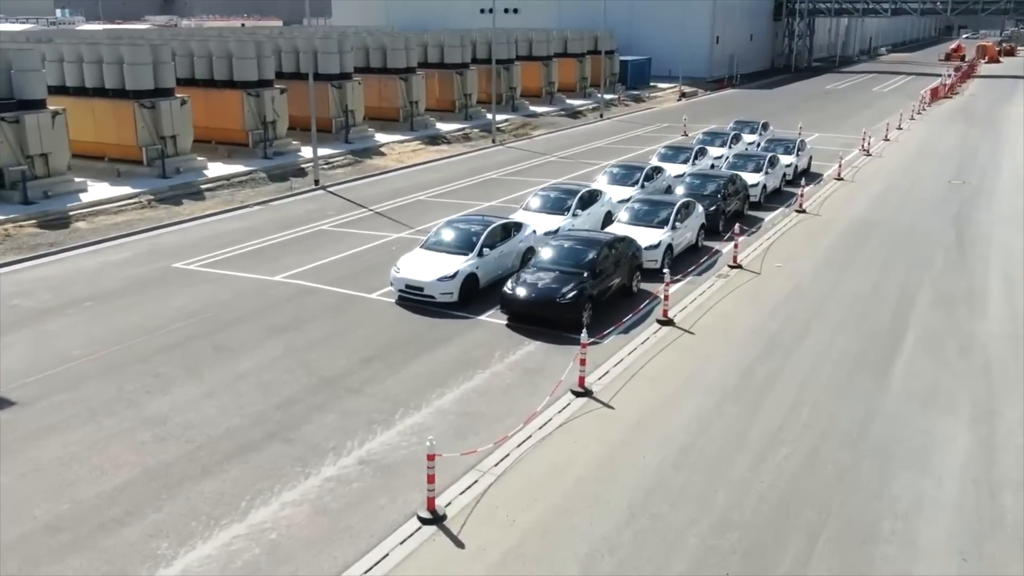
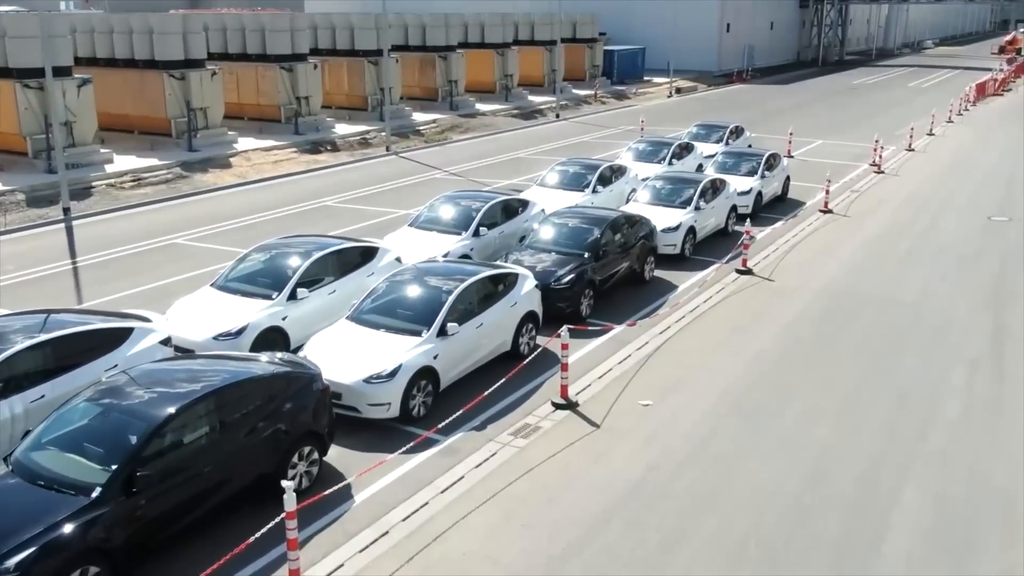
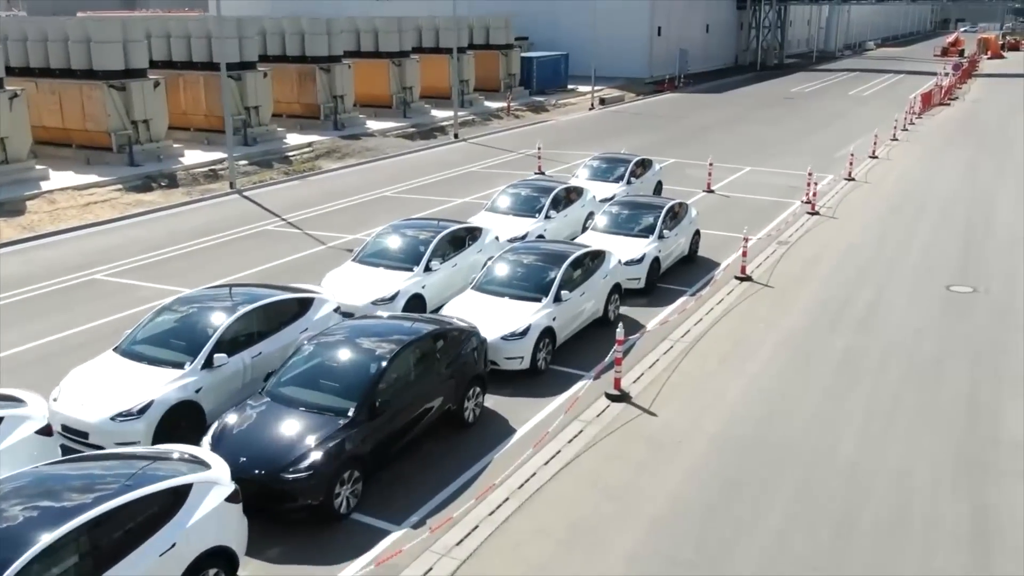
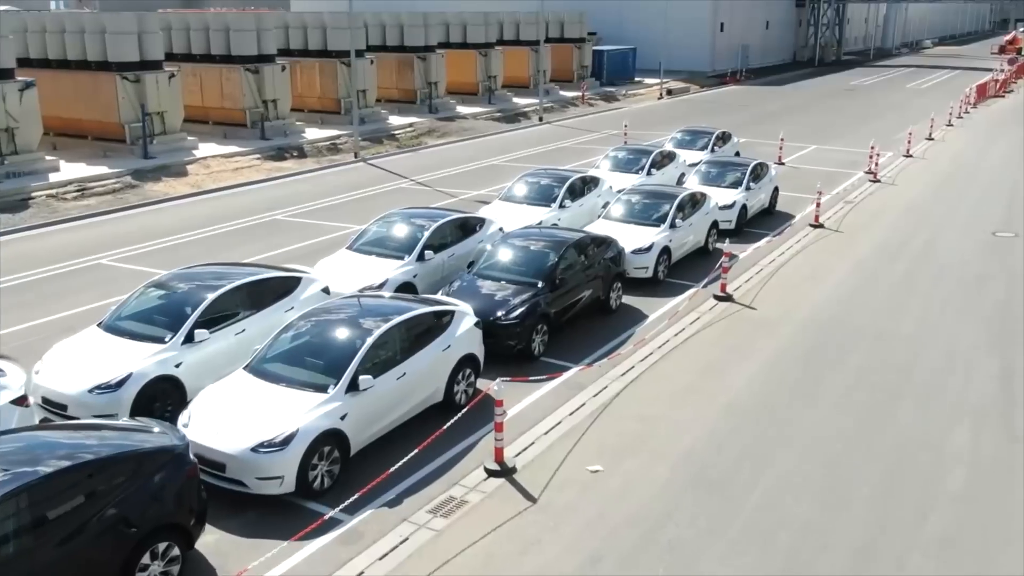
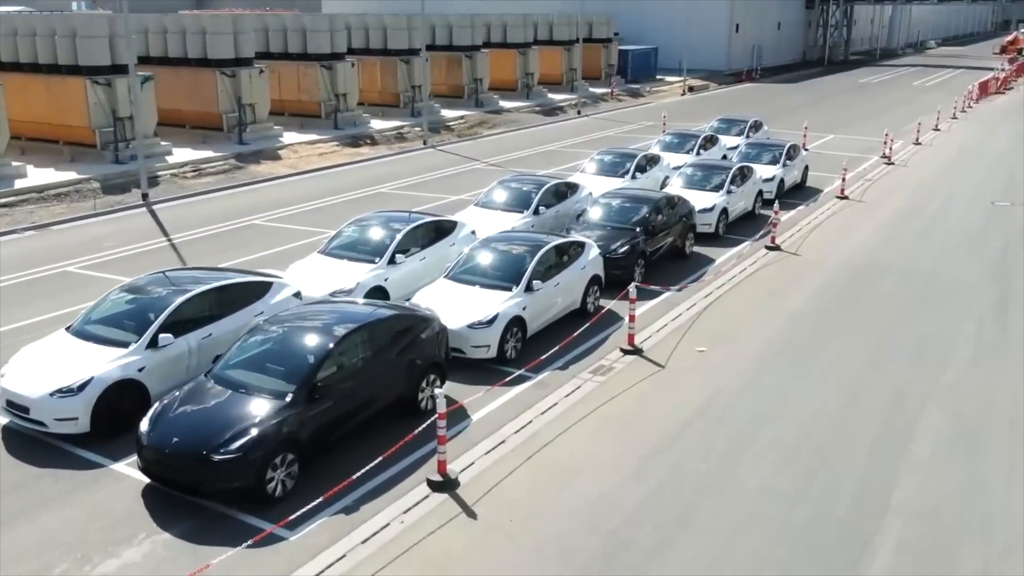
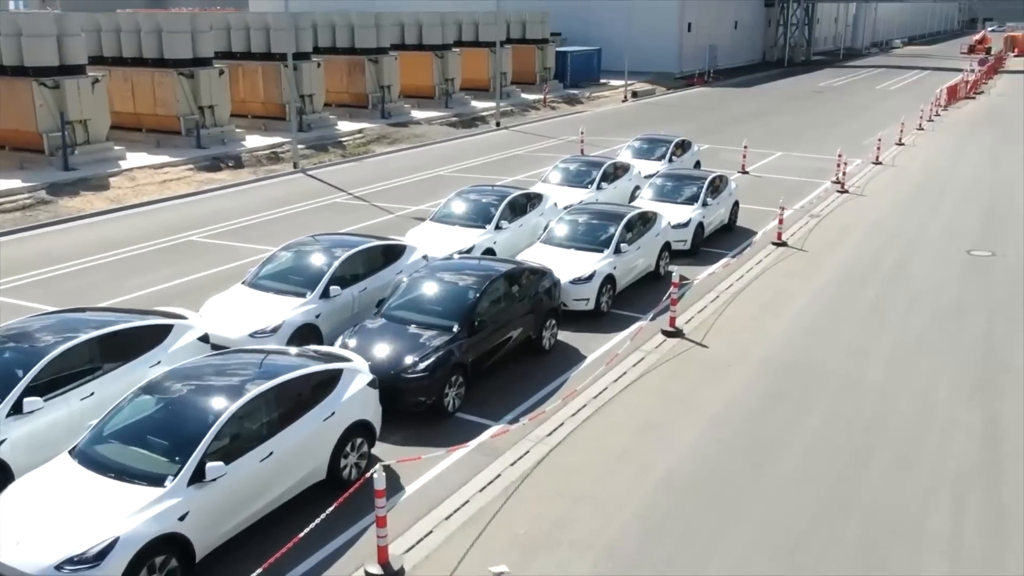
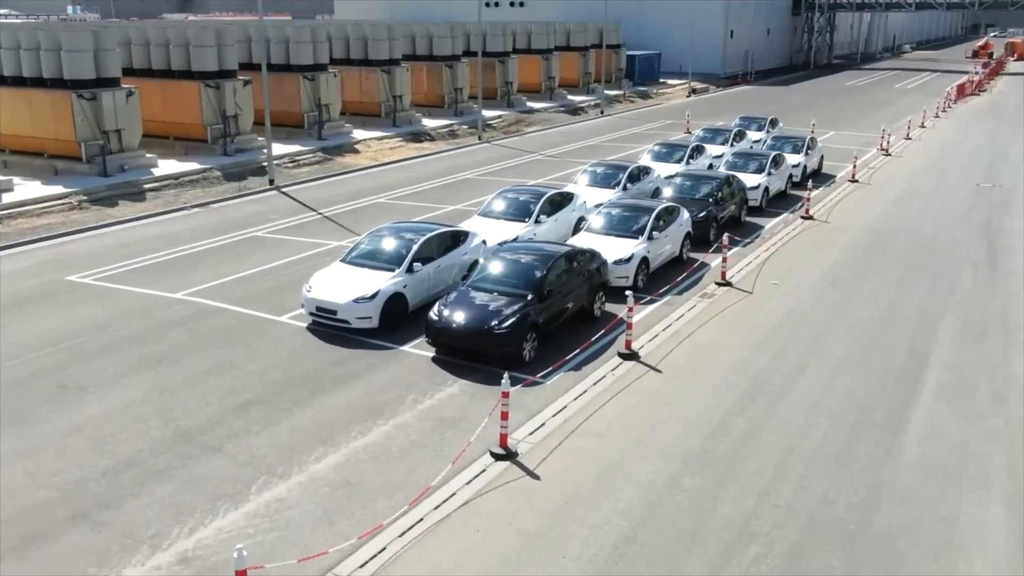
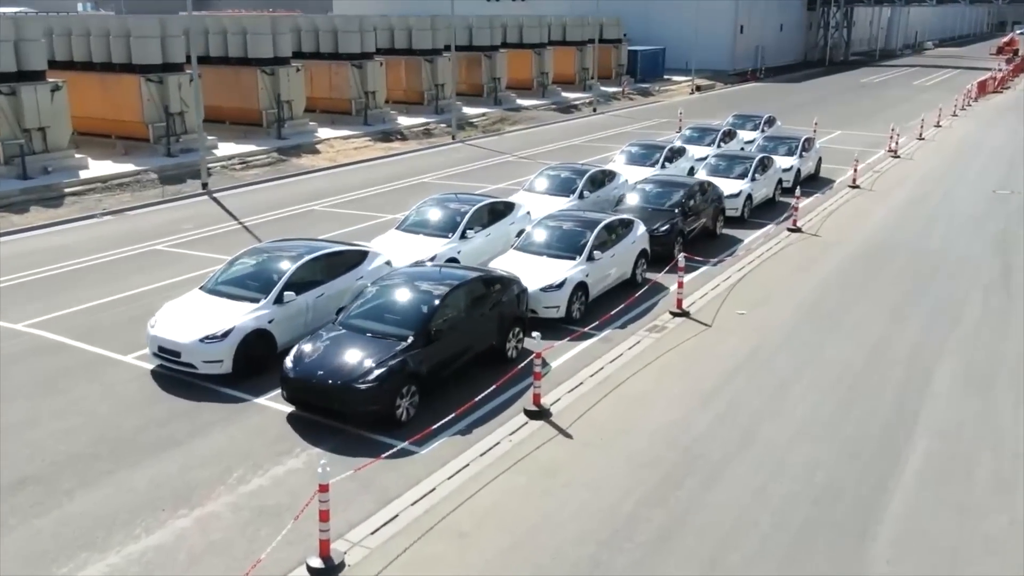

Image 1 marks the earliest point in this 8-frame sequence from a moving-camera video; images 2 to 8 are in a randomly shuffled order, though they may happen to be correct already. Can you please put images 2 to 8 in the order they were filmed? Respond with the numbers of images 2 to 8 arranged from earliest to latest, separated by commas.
7, 8, 5, 2, 4, 6, 3
